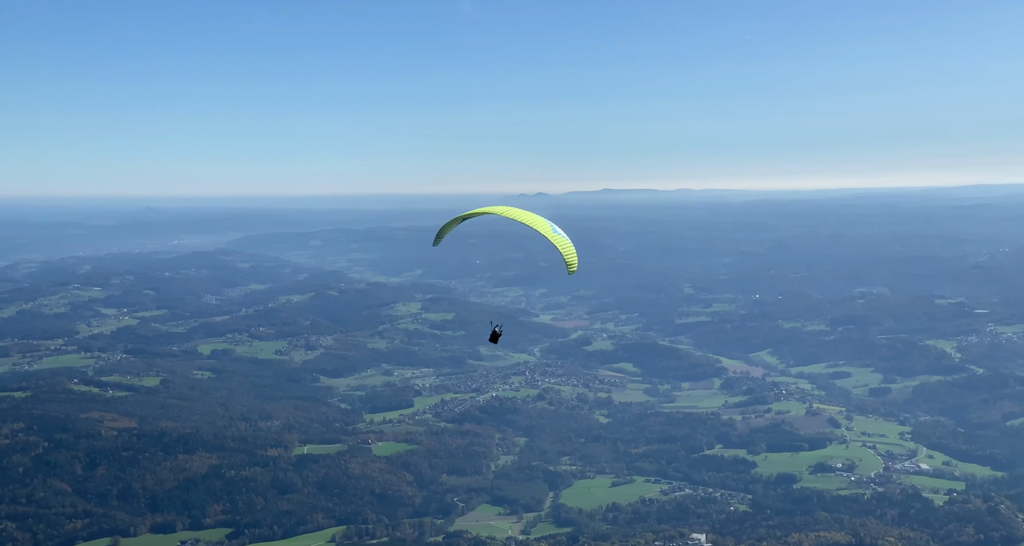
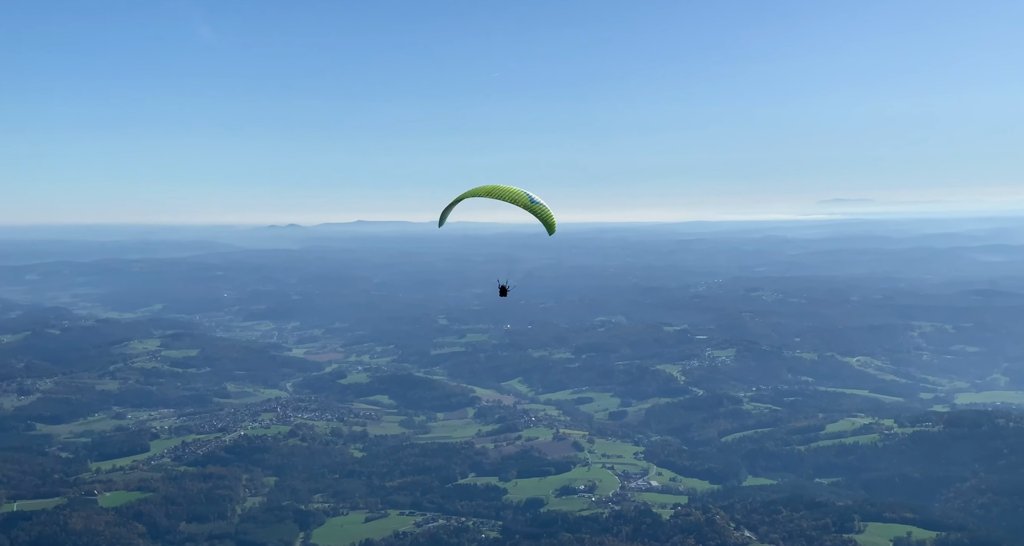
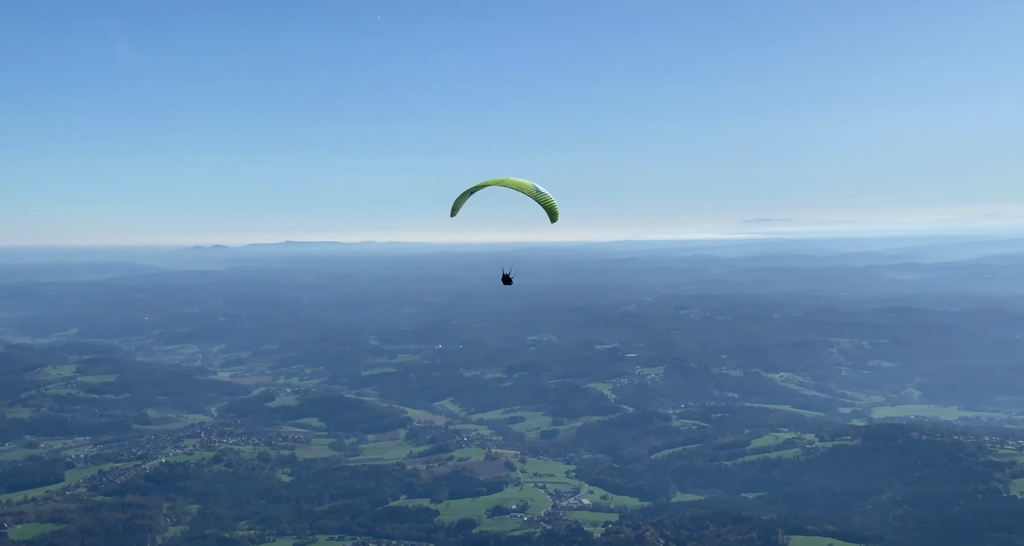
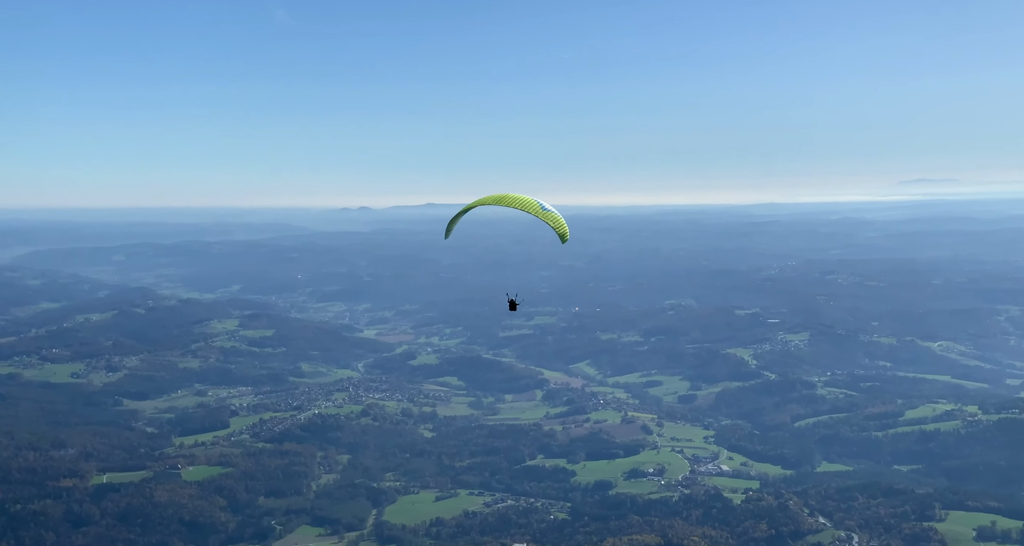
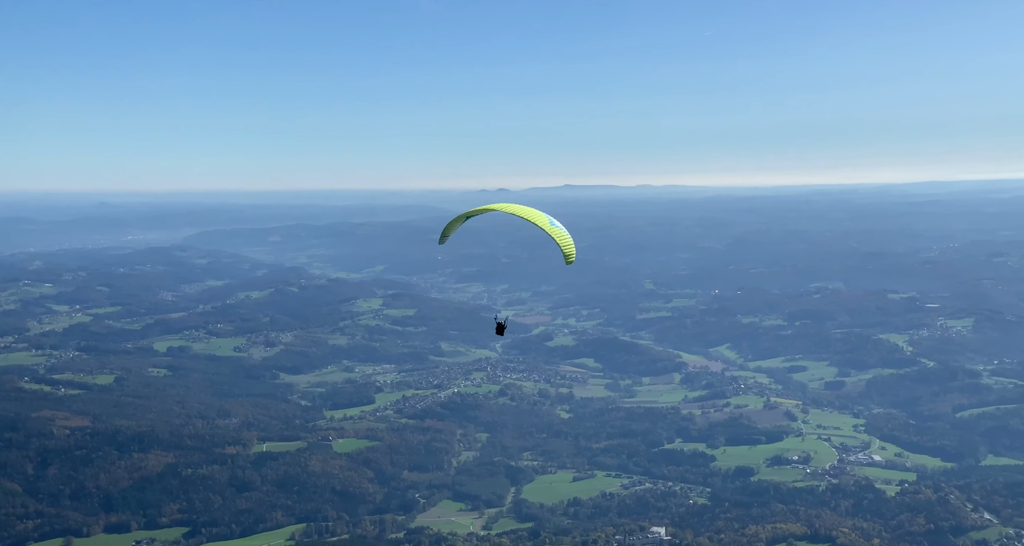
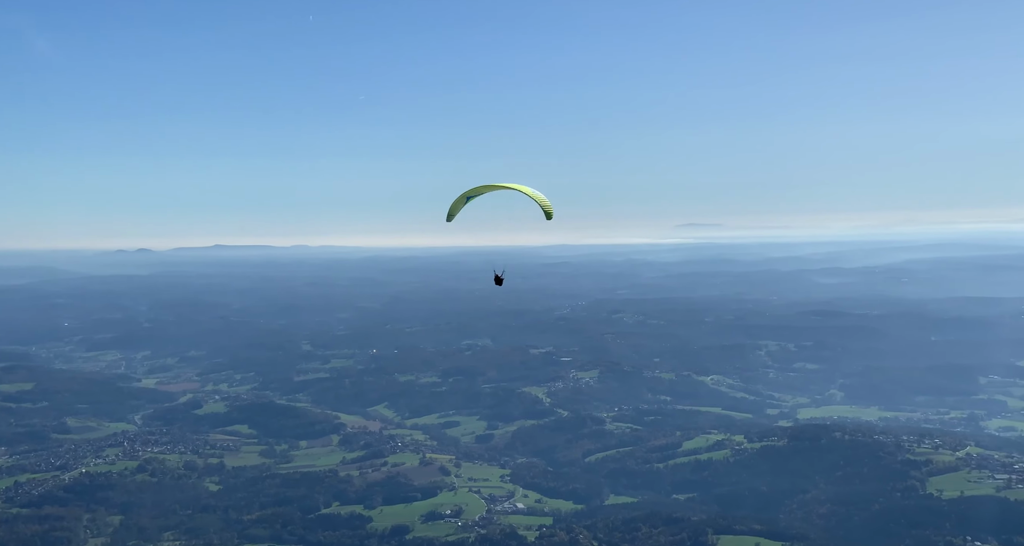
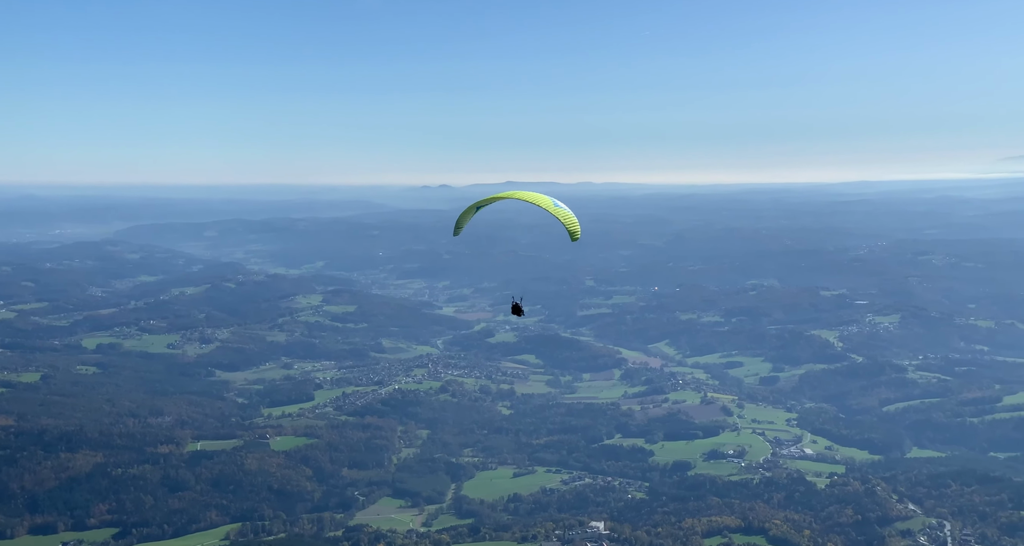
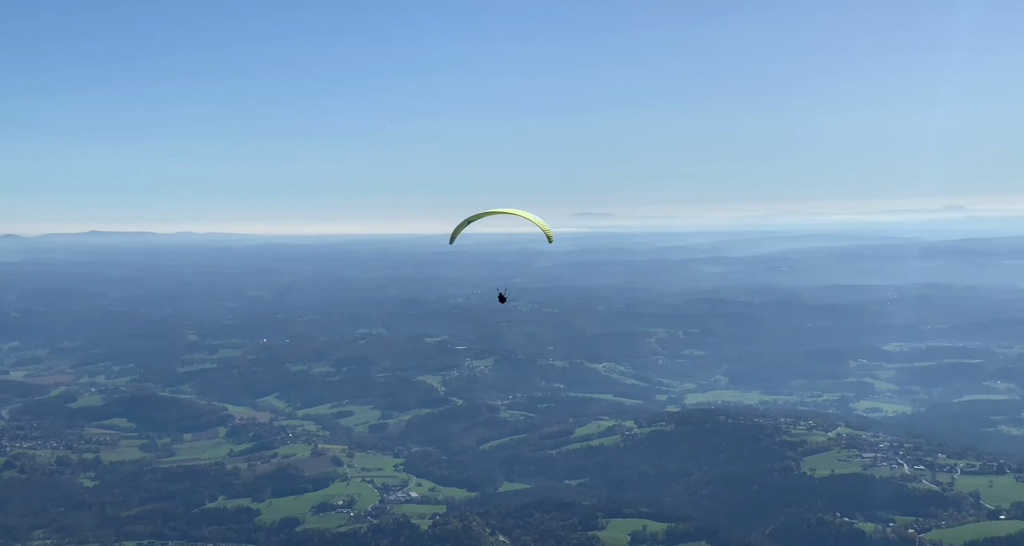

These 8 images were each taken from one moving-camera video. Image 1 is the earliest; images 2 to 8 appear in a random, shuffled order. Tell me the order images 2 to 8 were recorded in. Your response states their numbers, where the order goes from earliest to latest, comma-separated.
5, 7, 4, 2, 3, 6, 8
